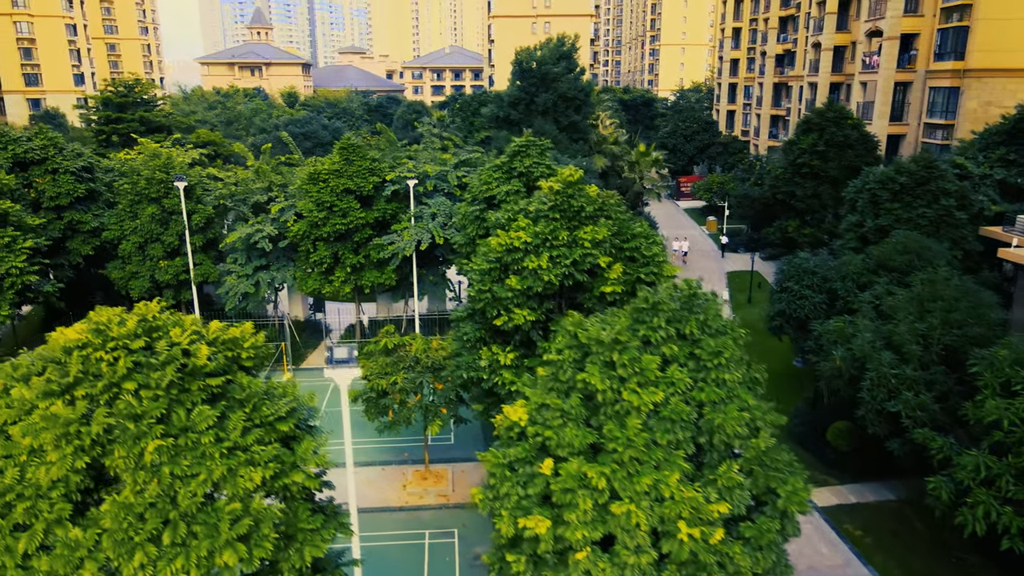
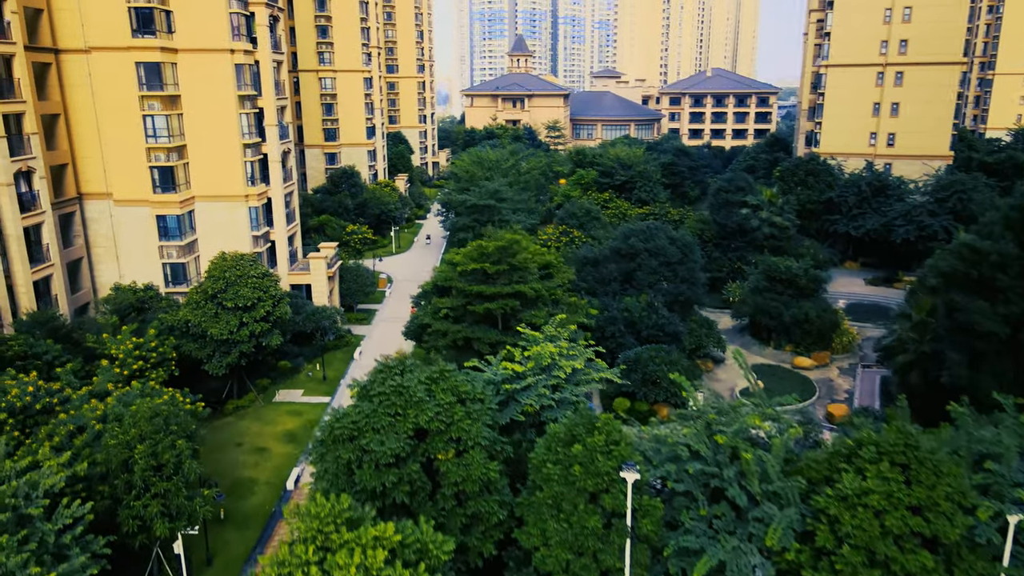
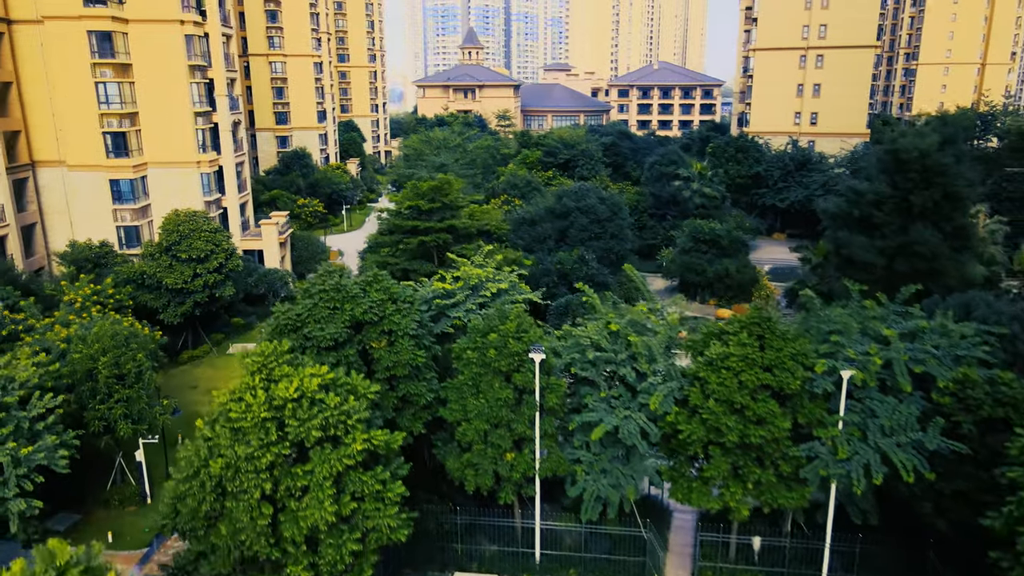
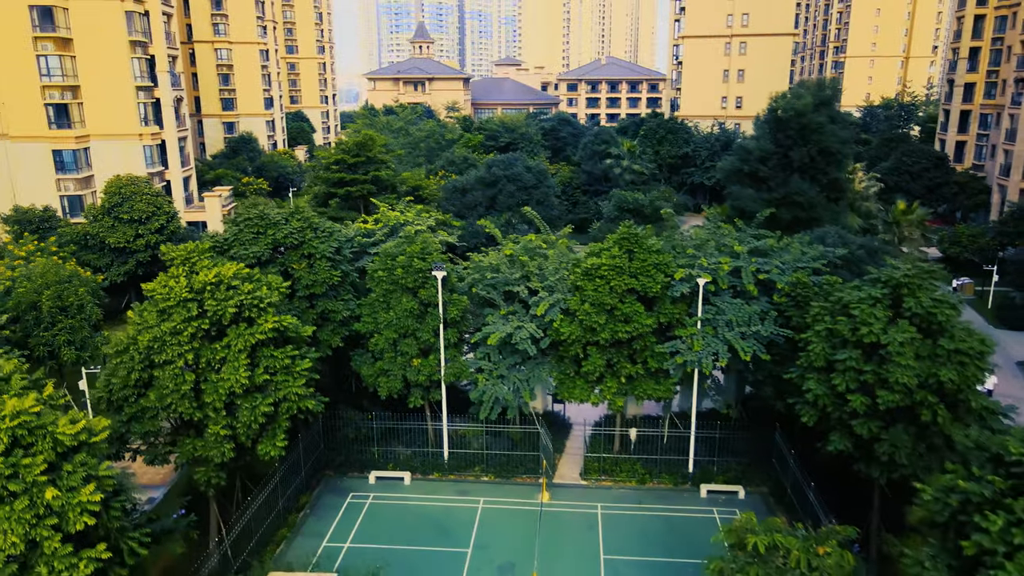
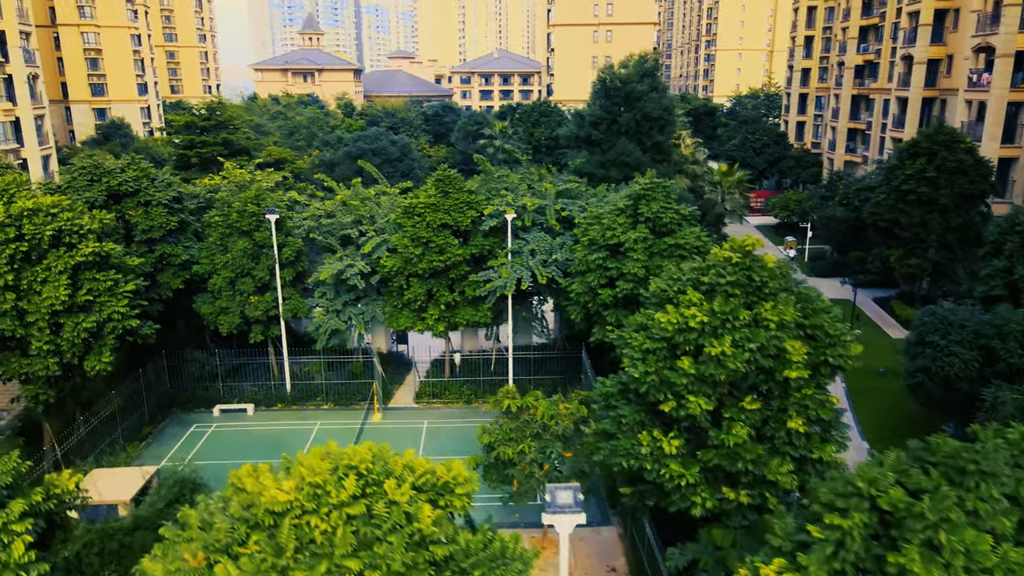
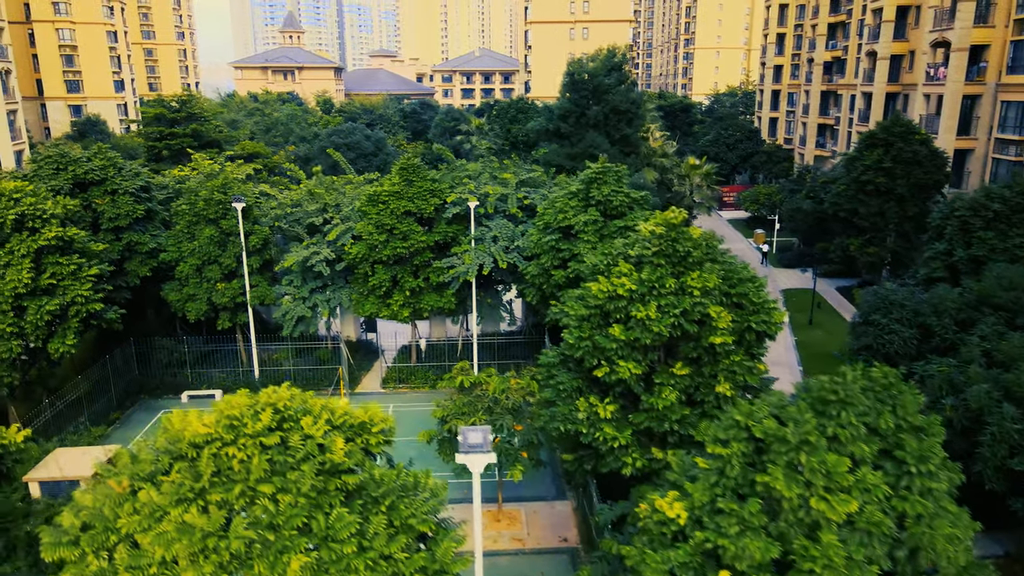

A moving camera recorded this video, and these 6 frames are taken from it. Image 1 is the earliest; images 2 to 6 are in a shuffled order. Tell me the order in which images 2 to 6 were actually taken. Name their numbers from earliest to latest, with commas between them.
6, 5, 4, 3, 2
